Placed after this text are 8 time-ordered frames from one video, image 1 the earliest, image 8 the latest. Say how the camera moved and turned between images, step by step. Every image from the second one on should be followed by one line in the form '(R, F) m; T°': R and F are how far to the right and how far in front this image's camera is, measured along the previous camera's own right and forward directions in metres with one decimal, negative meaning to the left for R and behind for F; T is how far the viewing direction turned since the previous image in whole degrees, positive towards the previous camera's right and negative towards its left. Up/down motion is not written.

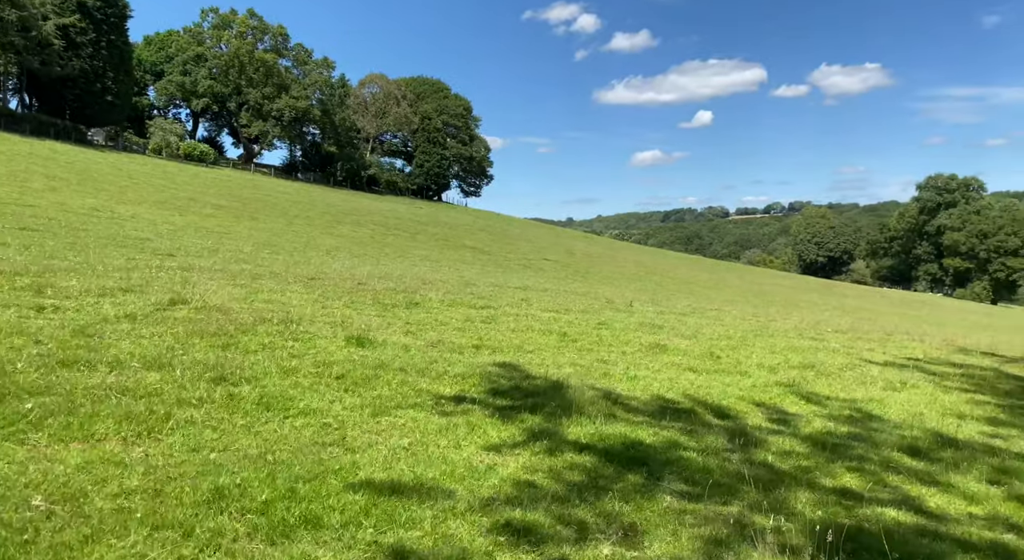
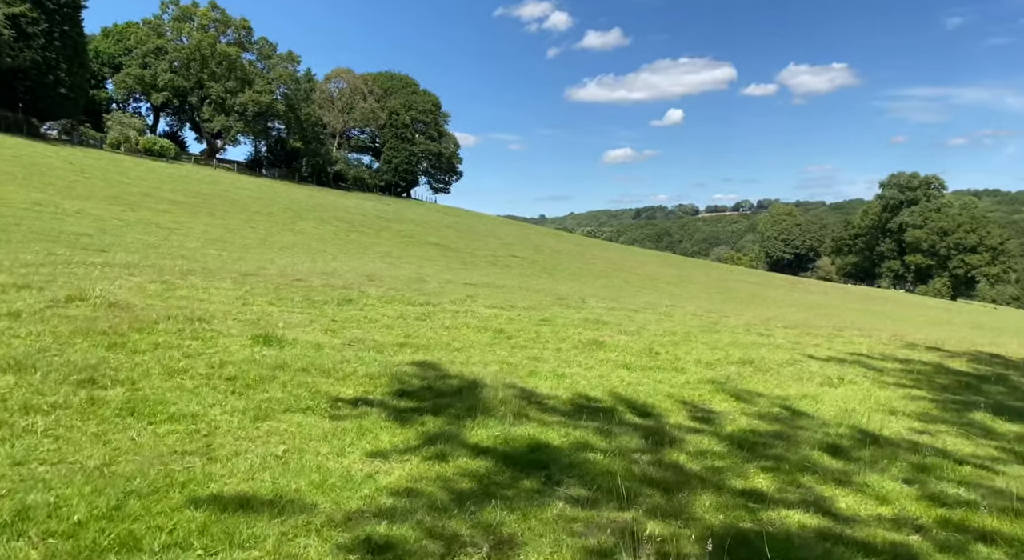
(+0.6, +0.3) m; +2°
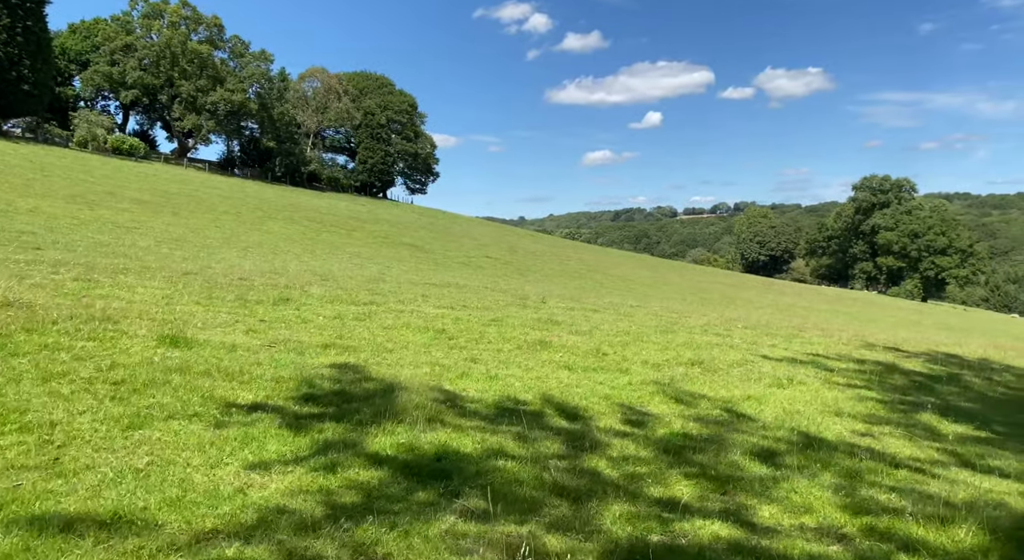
(+0.5, +0.3) m; +2°
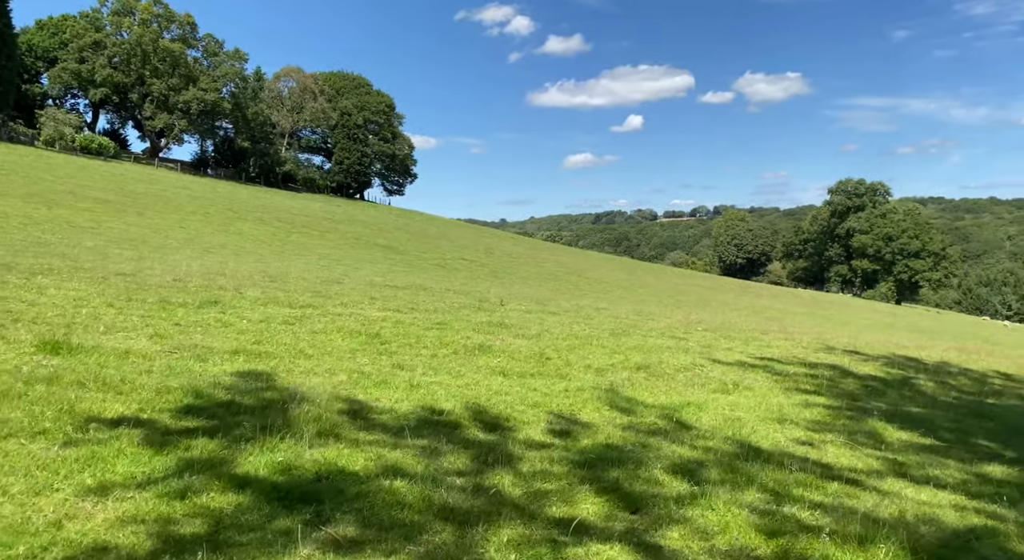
(+0.6, +0.4) m; +2°
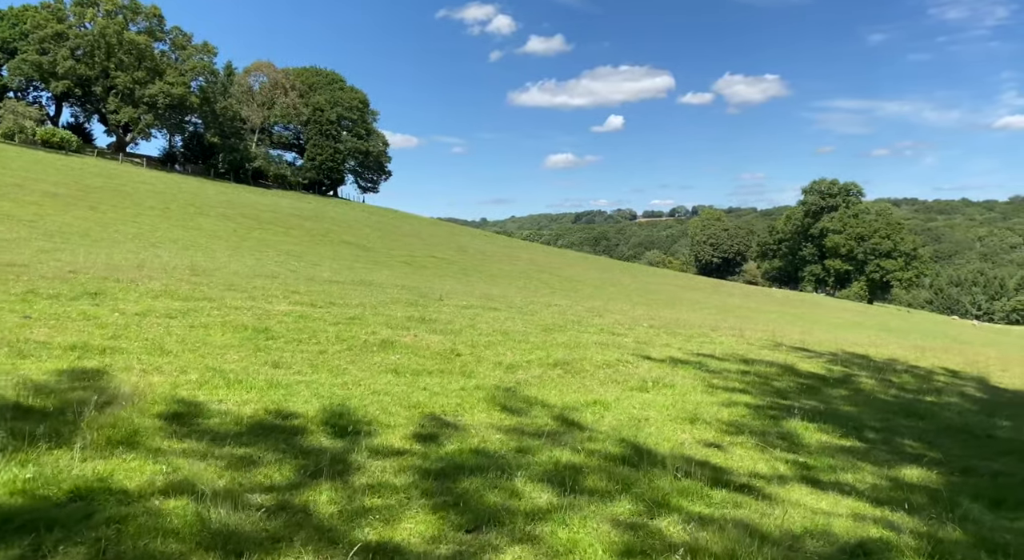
(+1.0, +0.7) m; +2°
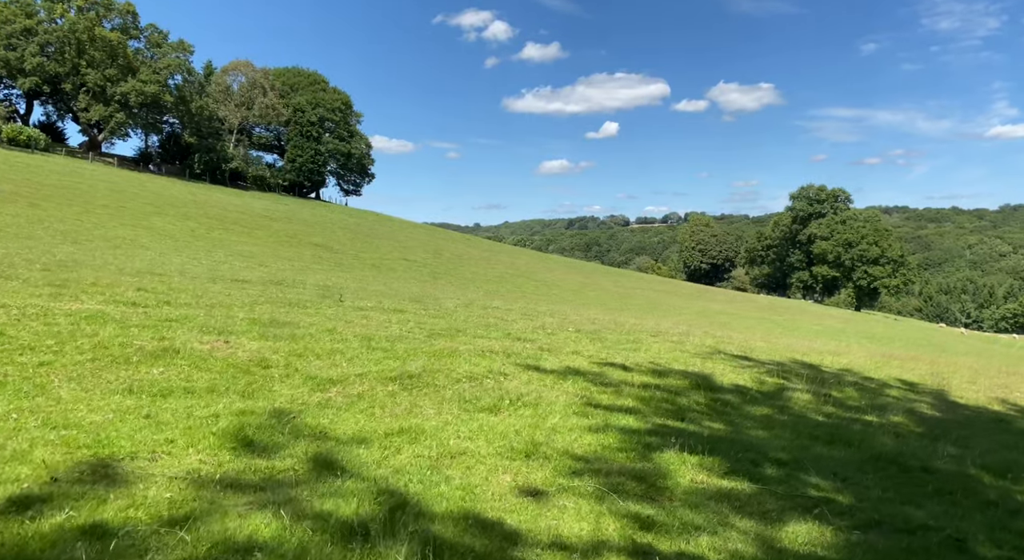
(+1.9, +2.1) m; +1°
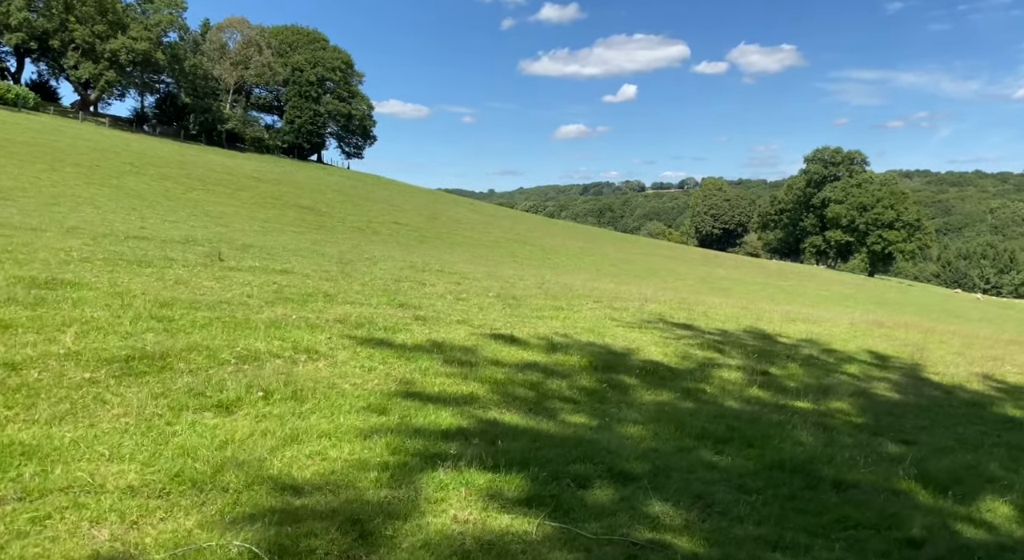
(+2.2, +2.4) m; 0°
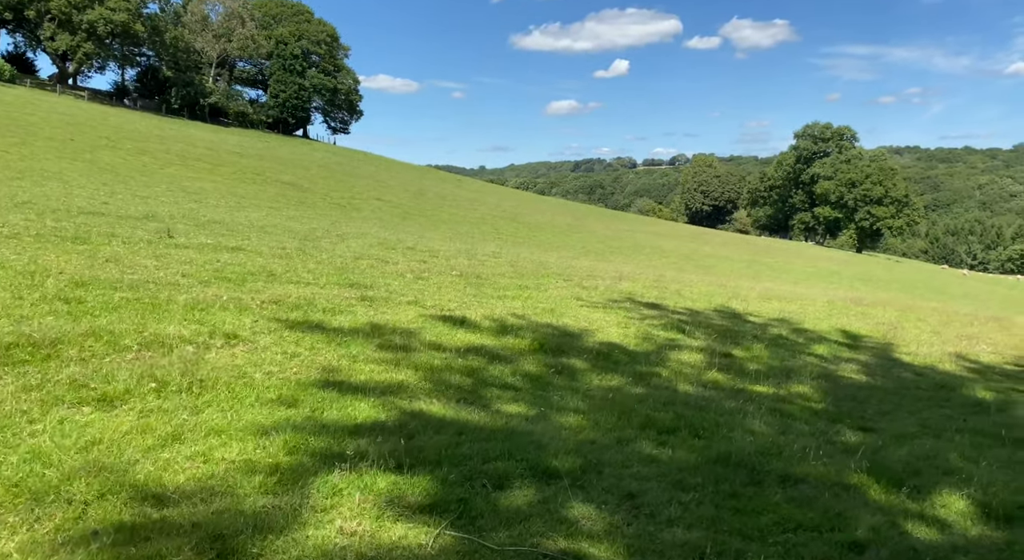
(+0.6, +0.6) m; +1°
